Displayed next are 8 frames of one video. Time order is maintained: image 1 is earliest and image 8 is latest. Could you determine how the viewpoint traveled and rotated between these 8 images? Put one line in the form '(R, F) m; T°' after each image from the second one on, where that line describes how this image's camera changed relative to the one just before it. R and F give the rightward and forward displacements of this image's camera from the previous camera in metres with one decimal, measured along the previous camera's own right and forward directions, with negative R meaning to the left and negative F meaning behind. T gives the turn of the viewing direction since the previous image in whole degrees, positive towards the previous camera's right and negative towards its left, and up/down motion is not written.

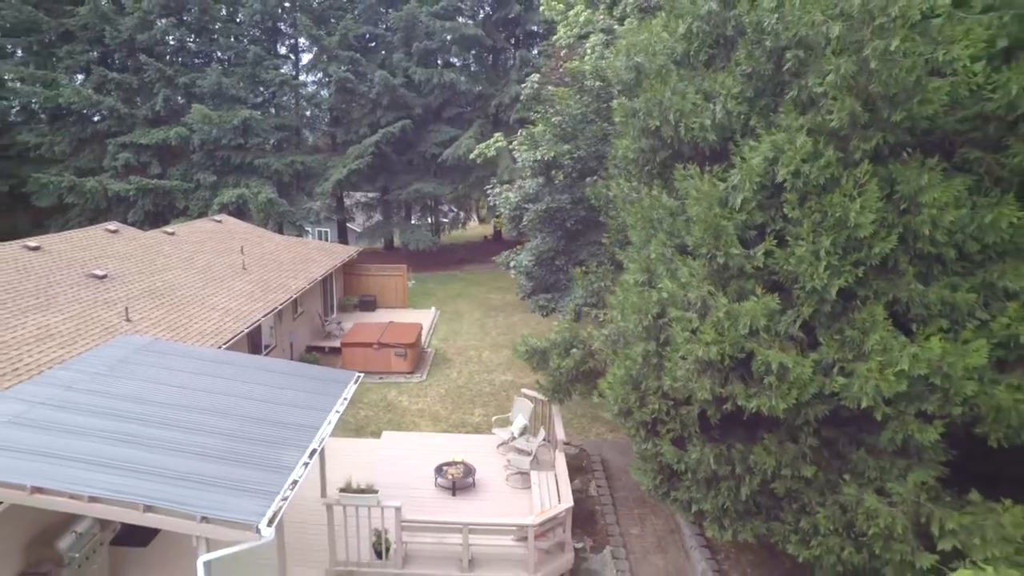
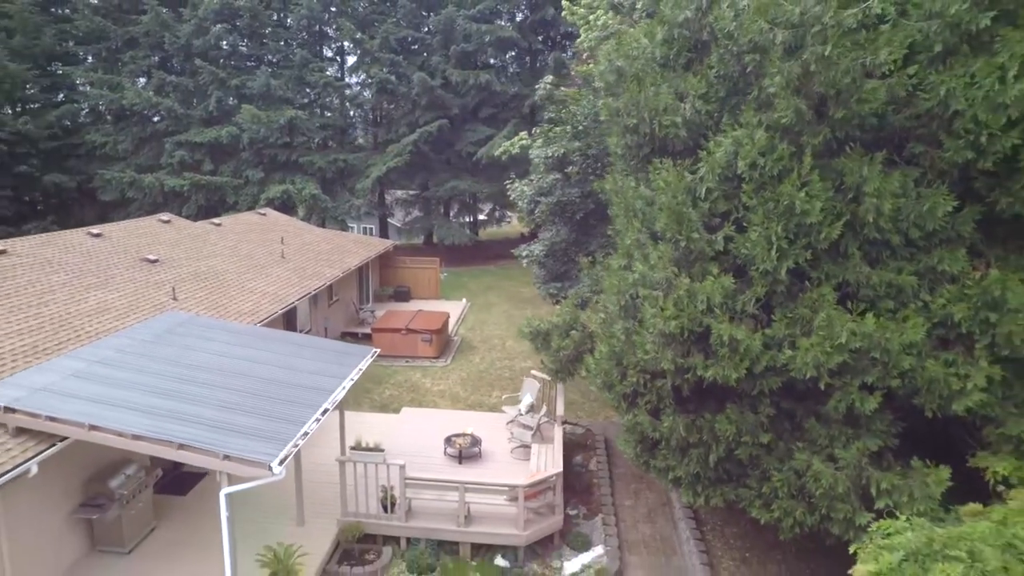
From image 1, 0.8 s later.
(+0.6, -0.8) m; -4°
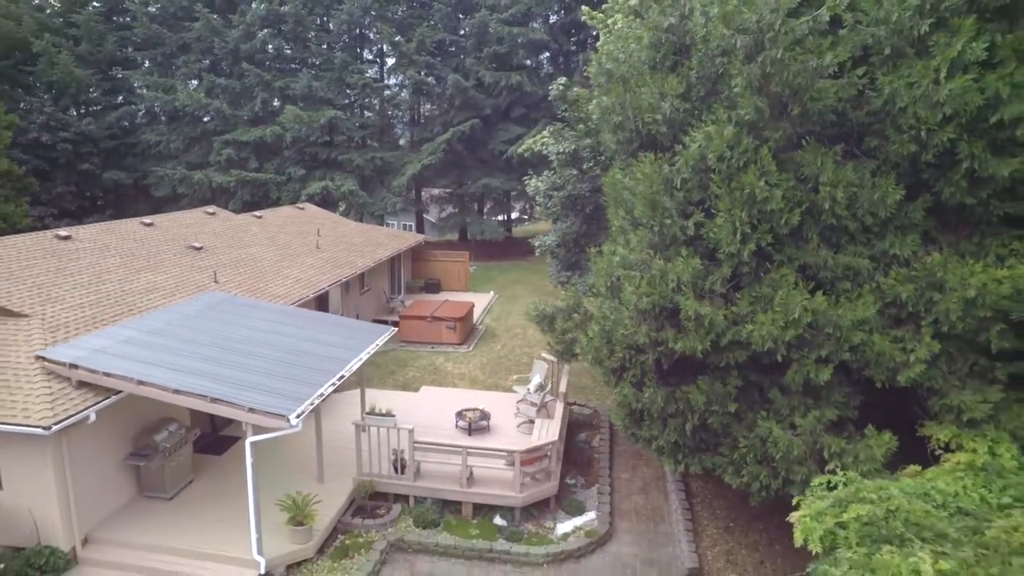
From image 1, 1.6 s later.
(+0.6, -0.8) m; -3°
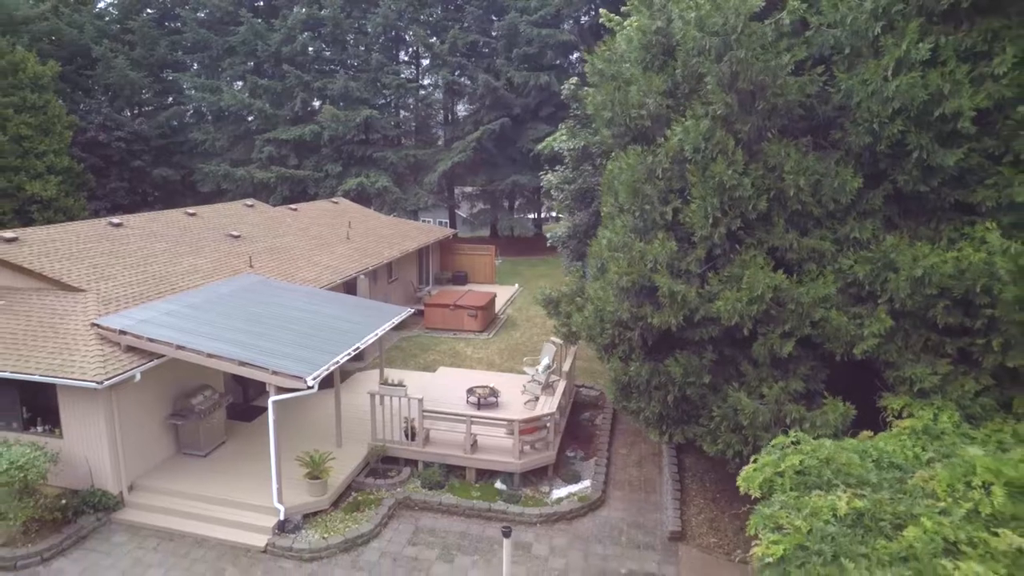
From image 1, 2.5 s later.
(+0.6, -0.8) m; -3°
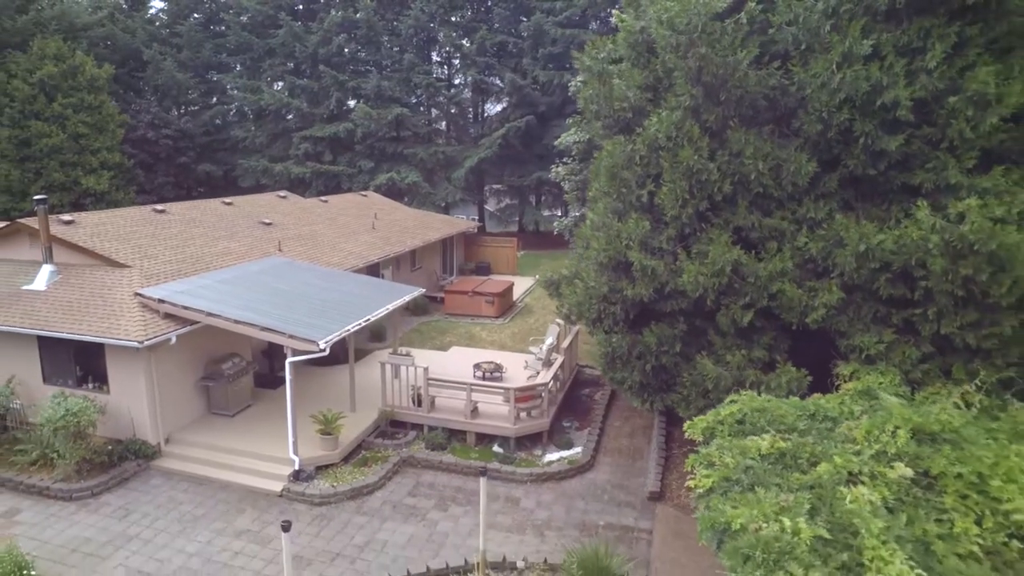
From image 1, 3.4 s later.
(+0.7, -0.9) m; -3°
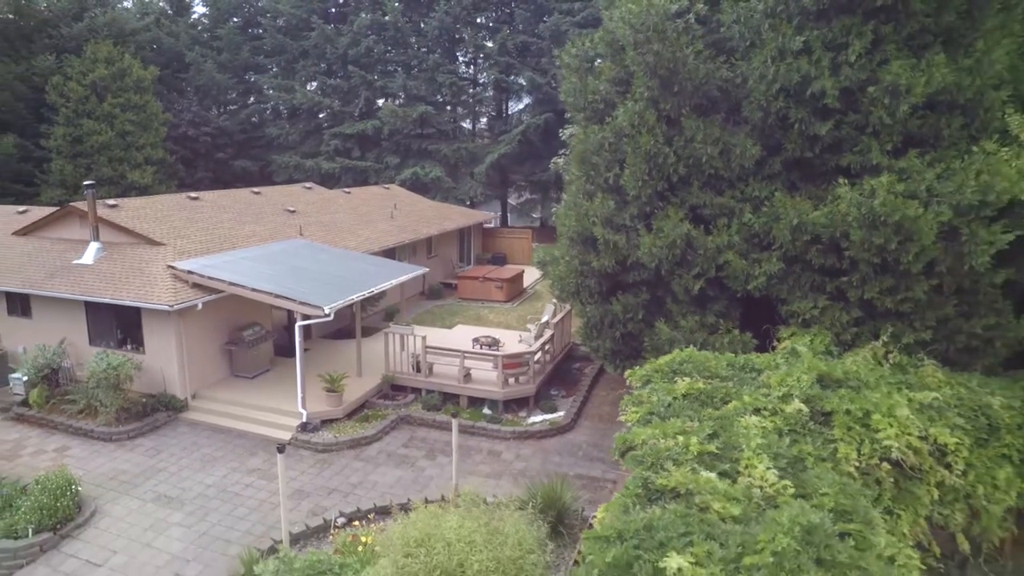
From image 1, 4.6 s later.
(+0.8, -1.1) m; -3°
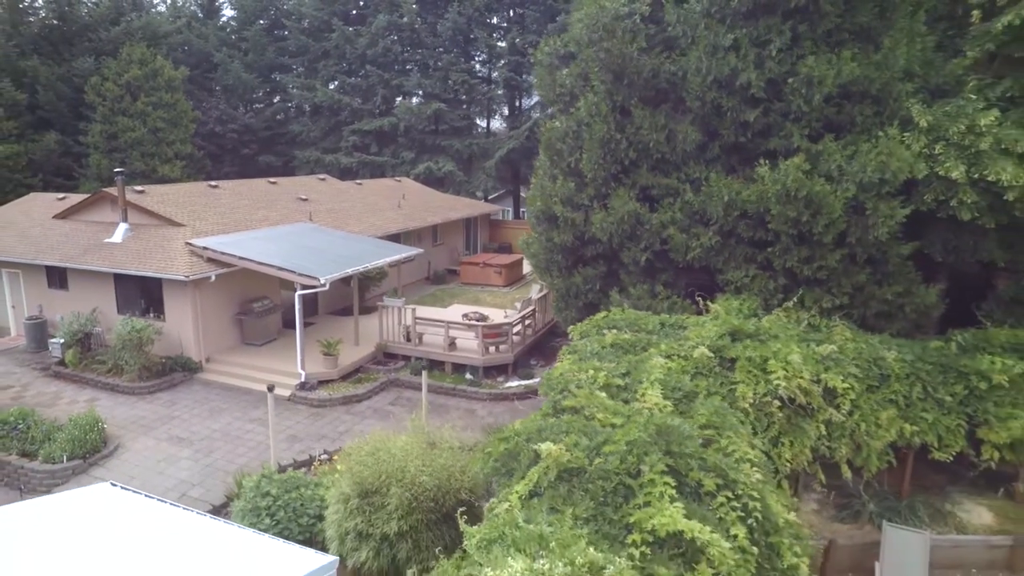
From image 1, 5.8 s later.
(+0.9, -1.2) m; -2°
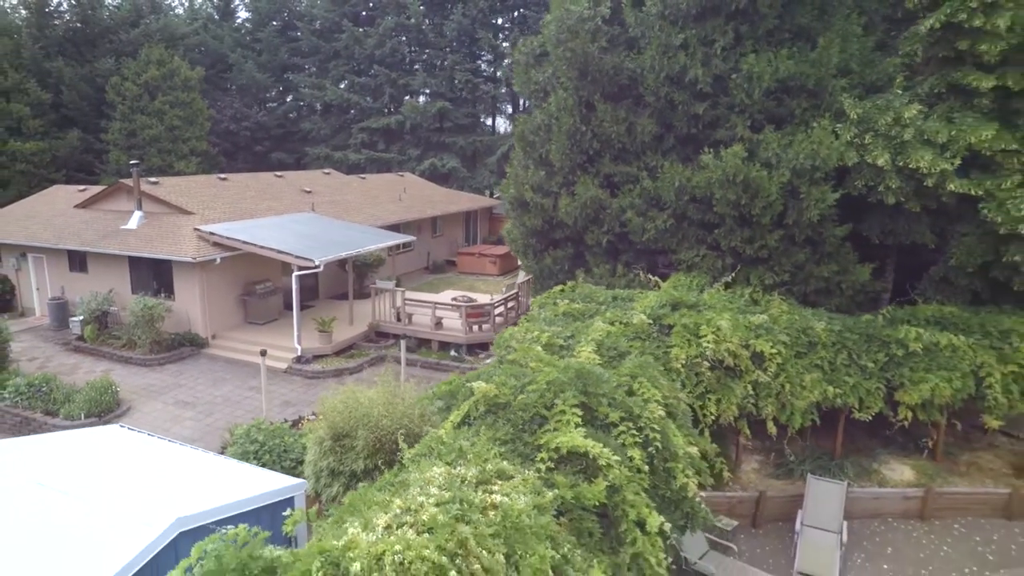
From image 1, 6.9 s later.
(+0.7, -1.0) m; -1°
